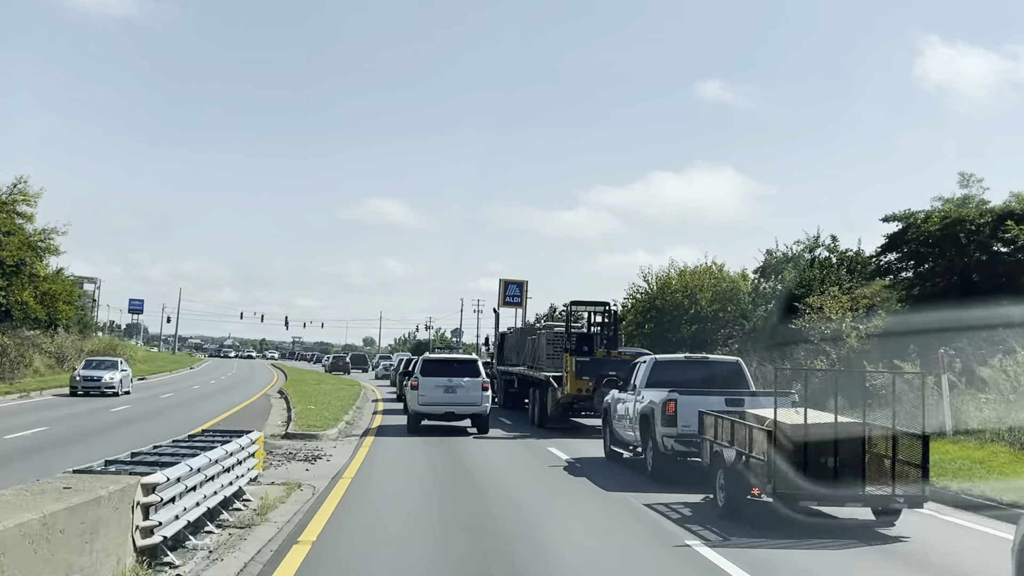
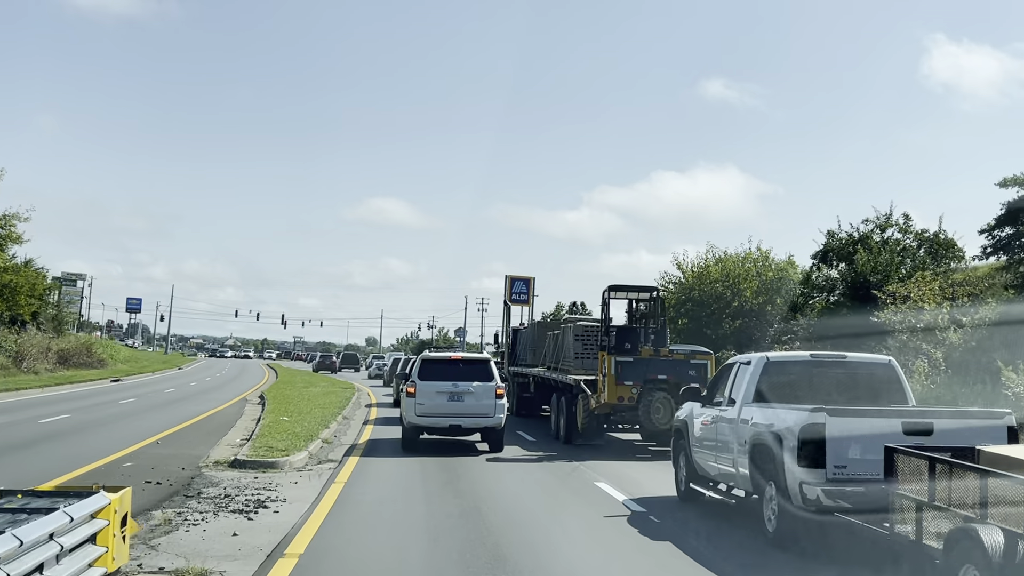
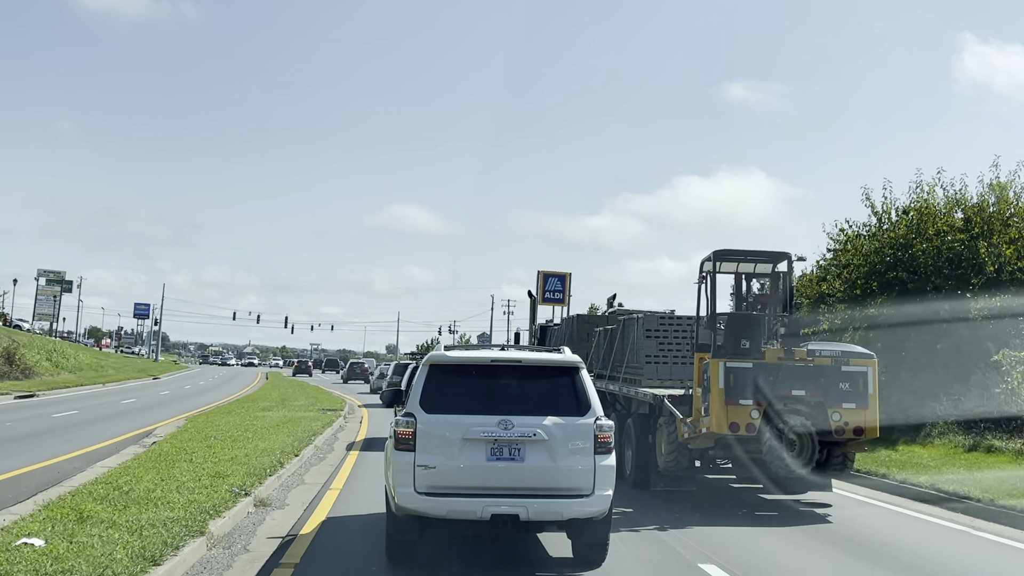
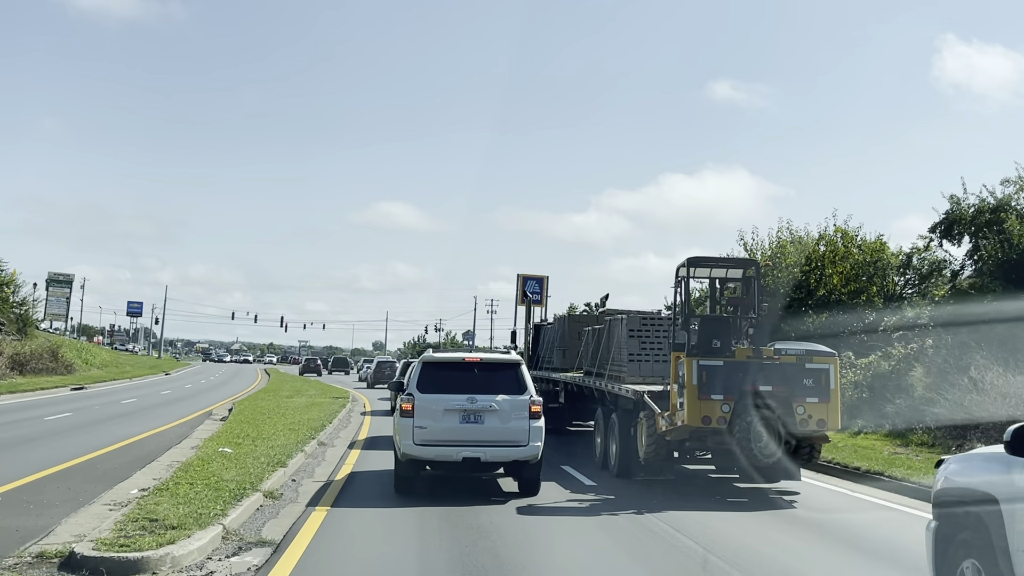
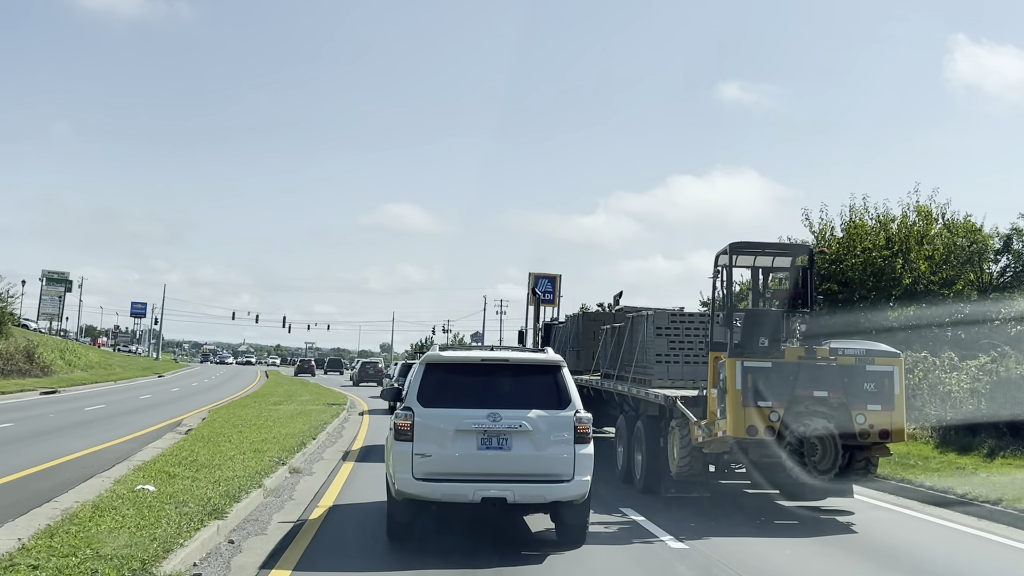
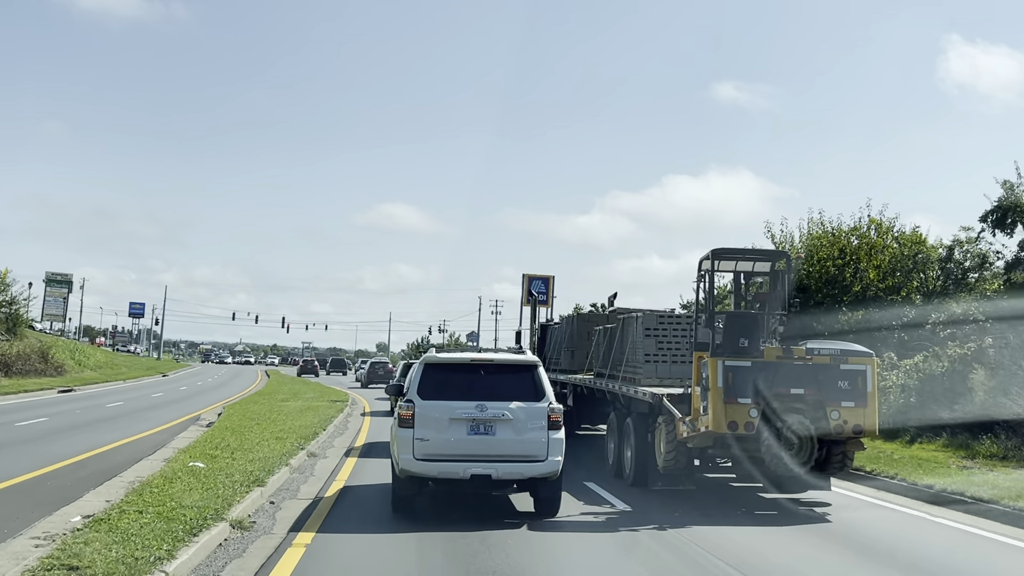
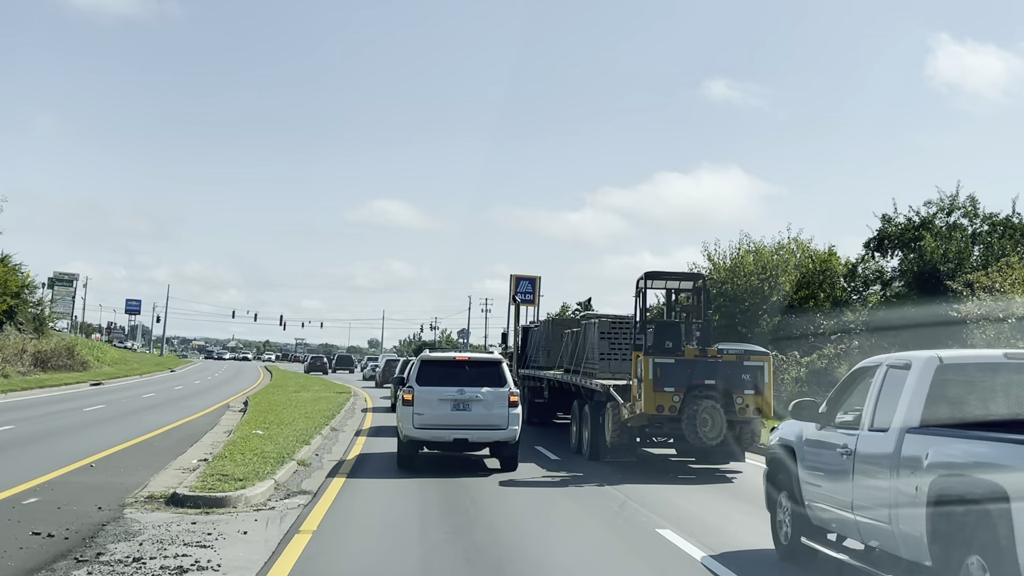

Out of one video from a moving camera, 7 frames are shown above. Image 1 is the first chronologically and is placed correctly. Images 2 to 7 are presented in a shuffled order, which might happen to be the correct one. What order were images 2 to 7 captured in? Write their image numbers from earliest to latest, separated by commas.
2, 7, 4, 6, 5, 3
